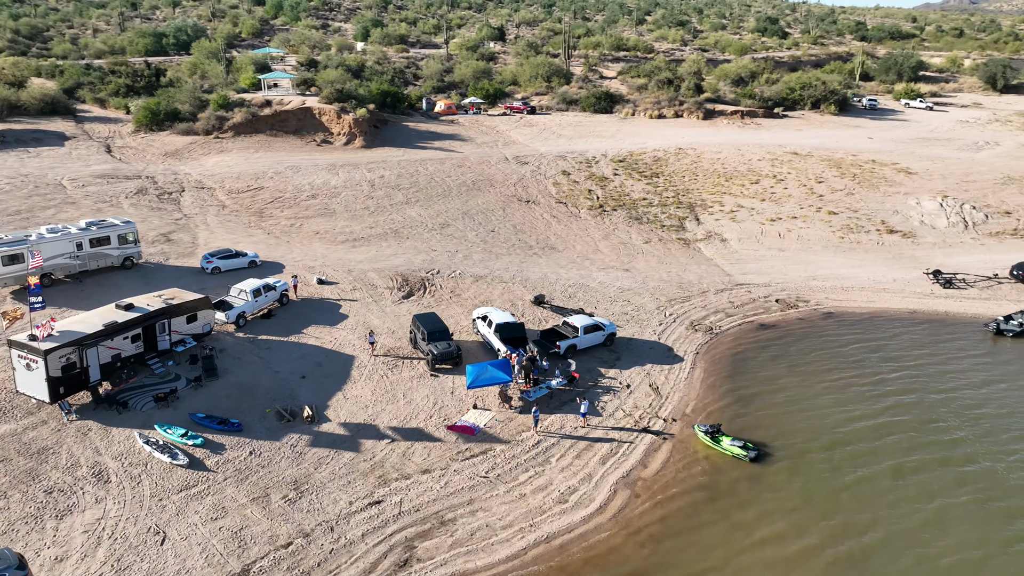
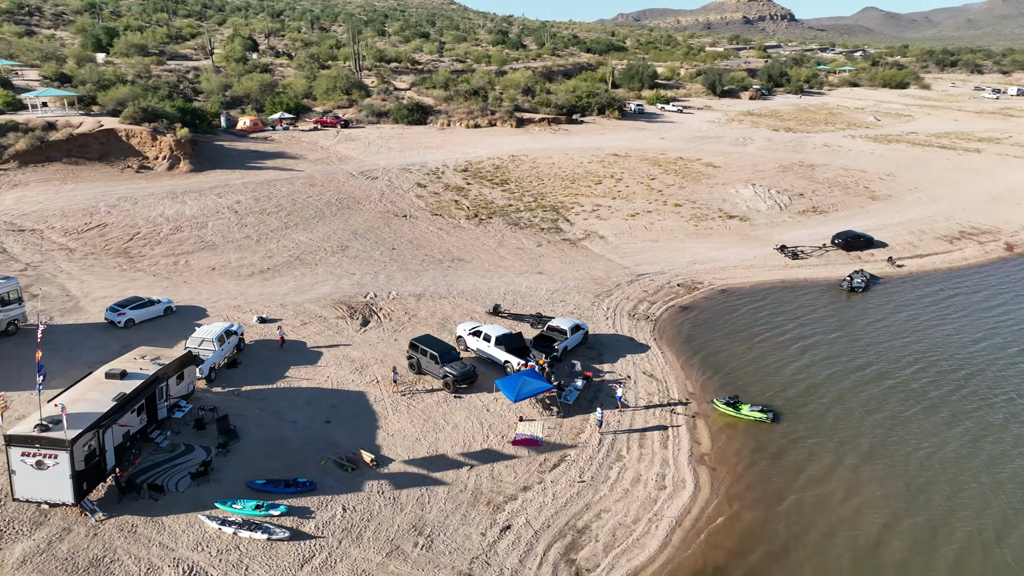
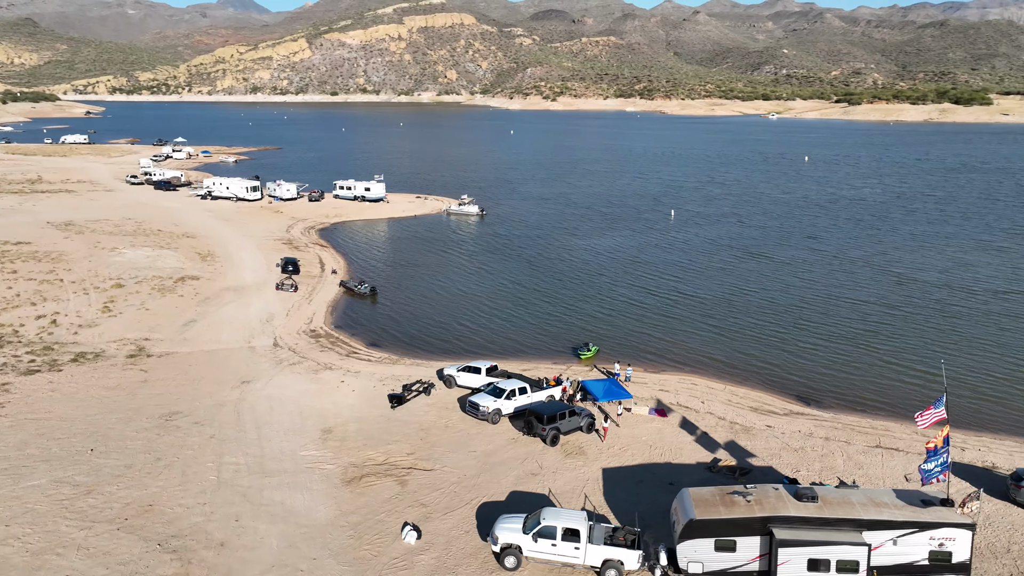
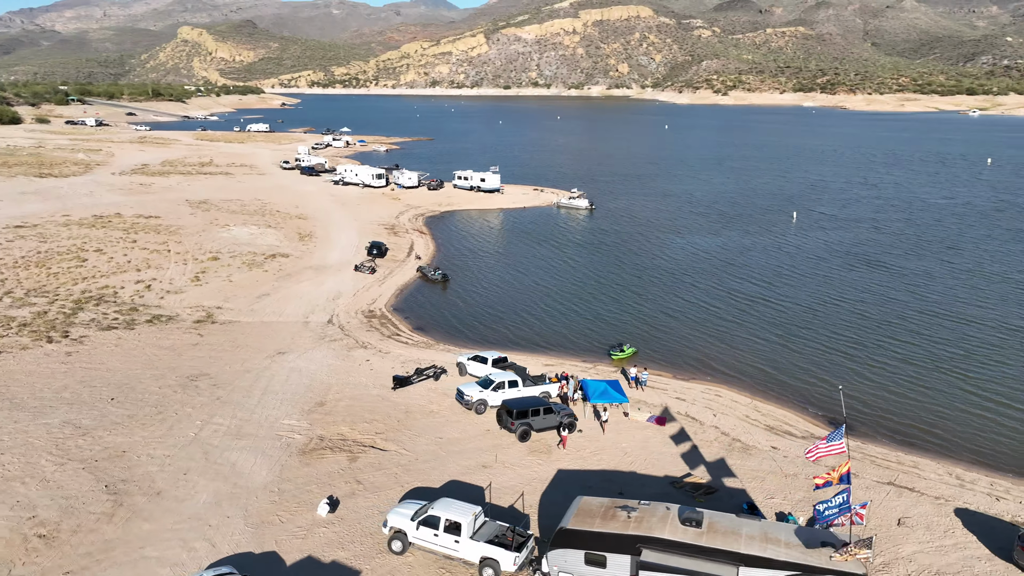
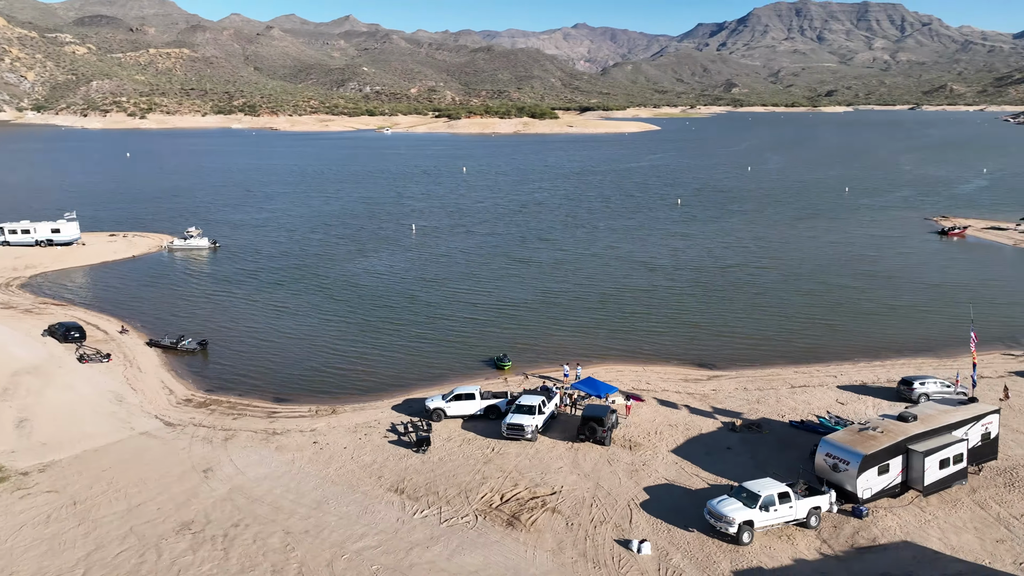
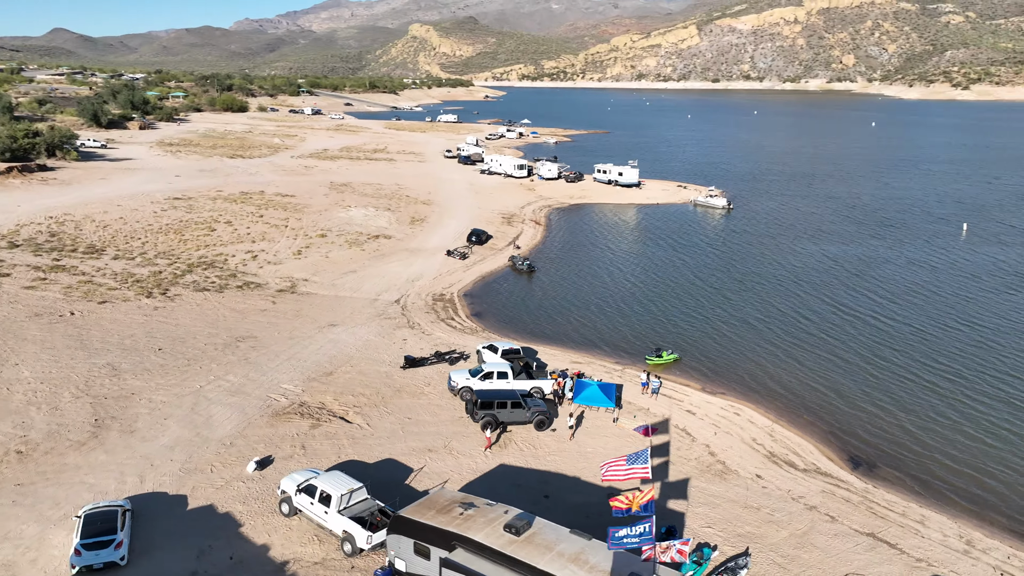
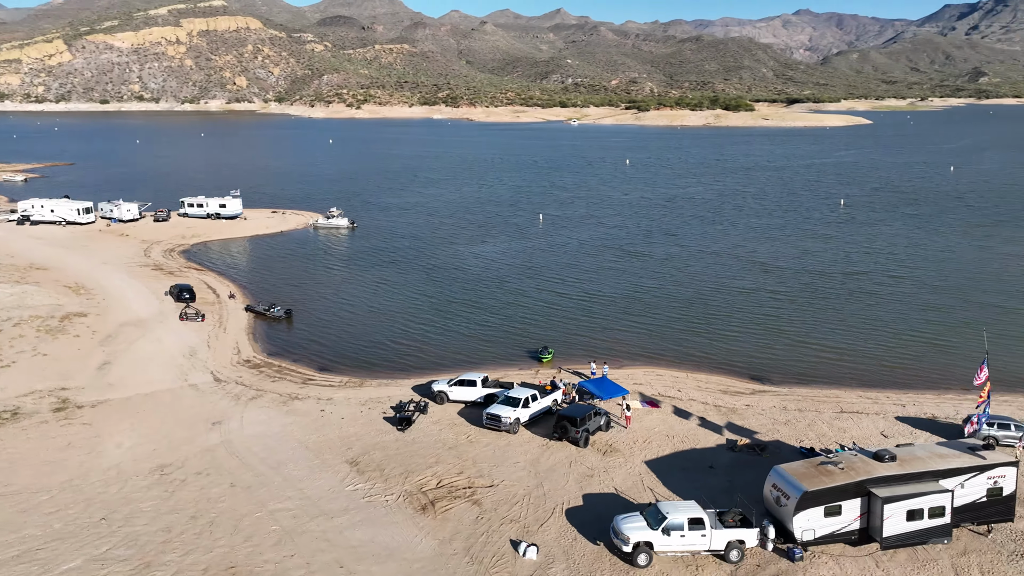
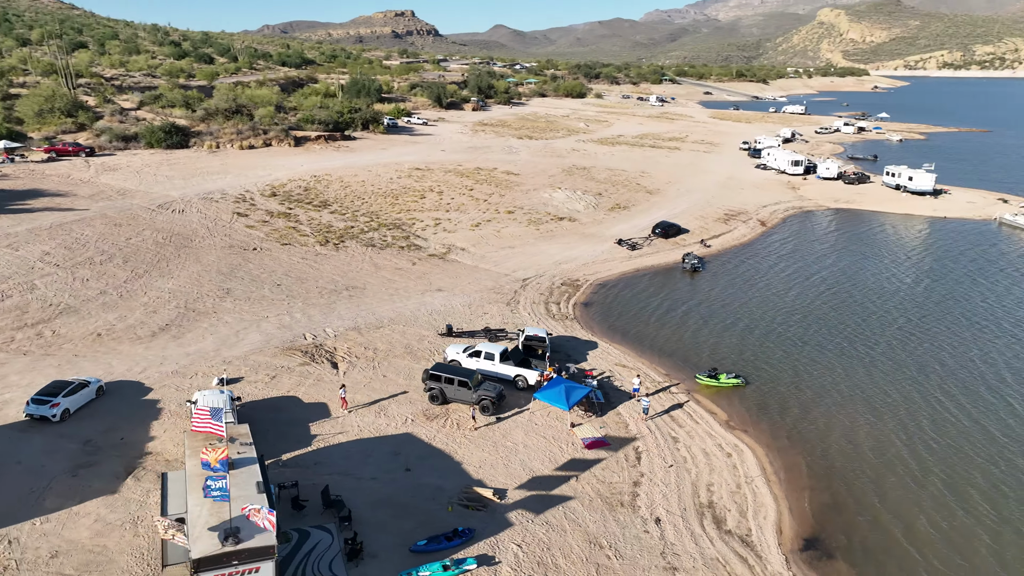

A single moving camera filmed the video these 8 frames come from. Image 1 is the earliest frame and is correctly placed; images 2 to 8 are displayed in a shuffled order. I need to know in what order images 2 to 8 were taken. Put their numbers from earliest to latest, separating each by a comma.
2, 8, 6, 4, 3, 7, 5
